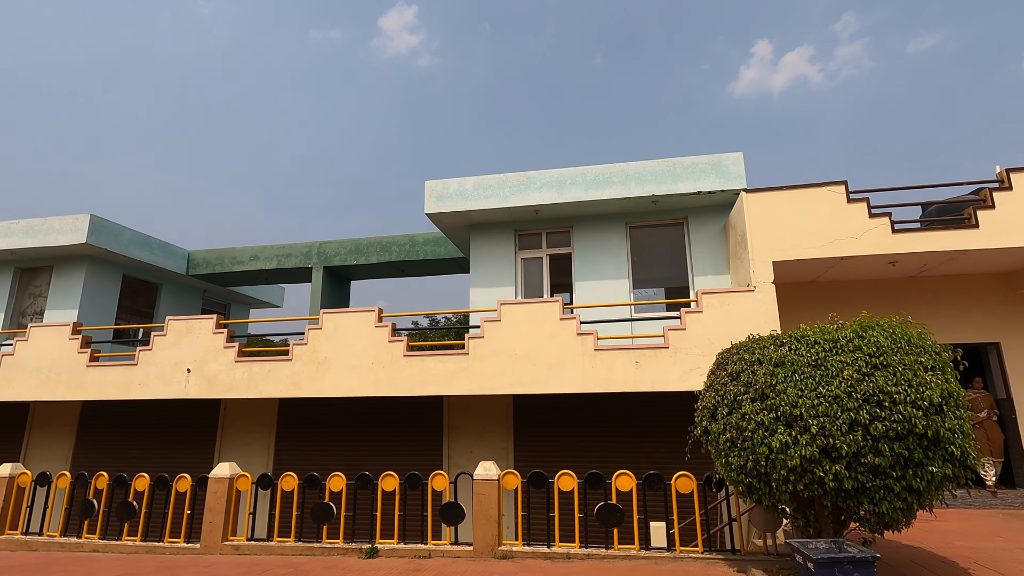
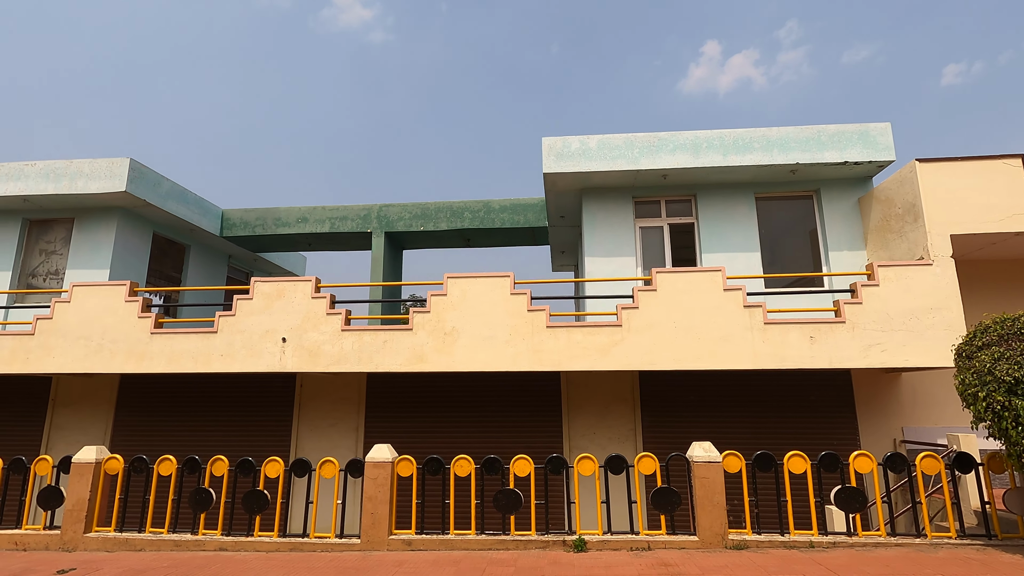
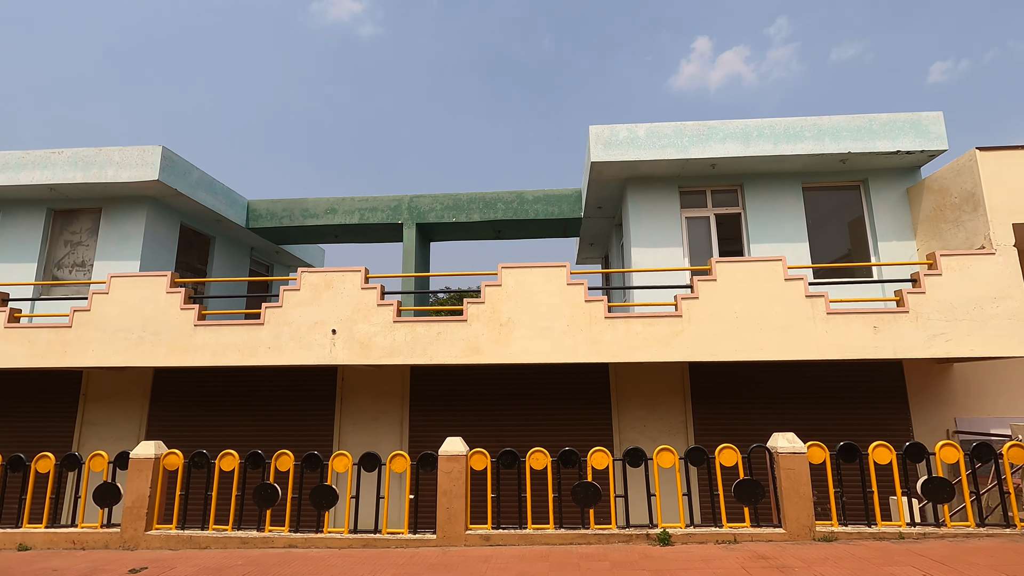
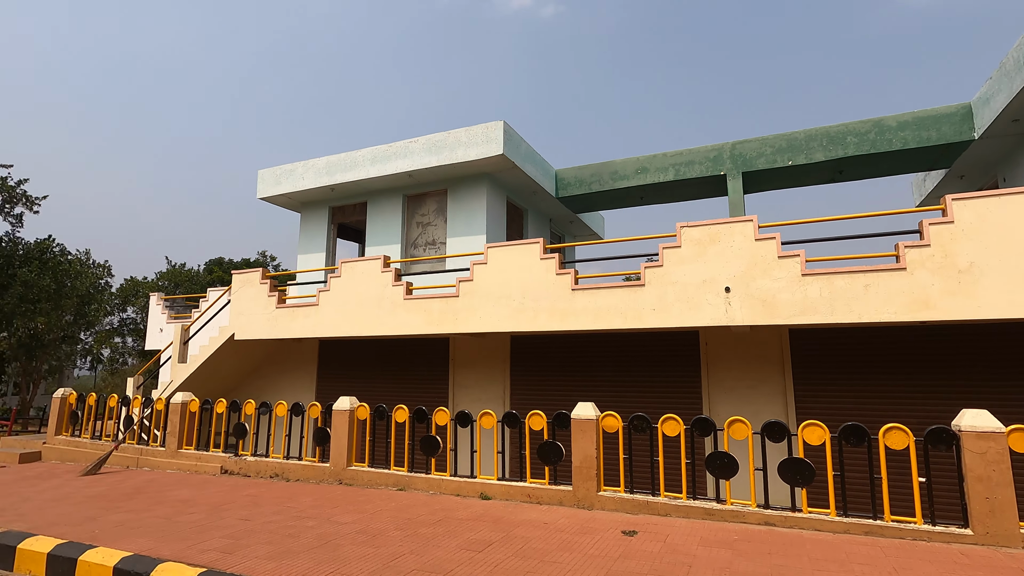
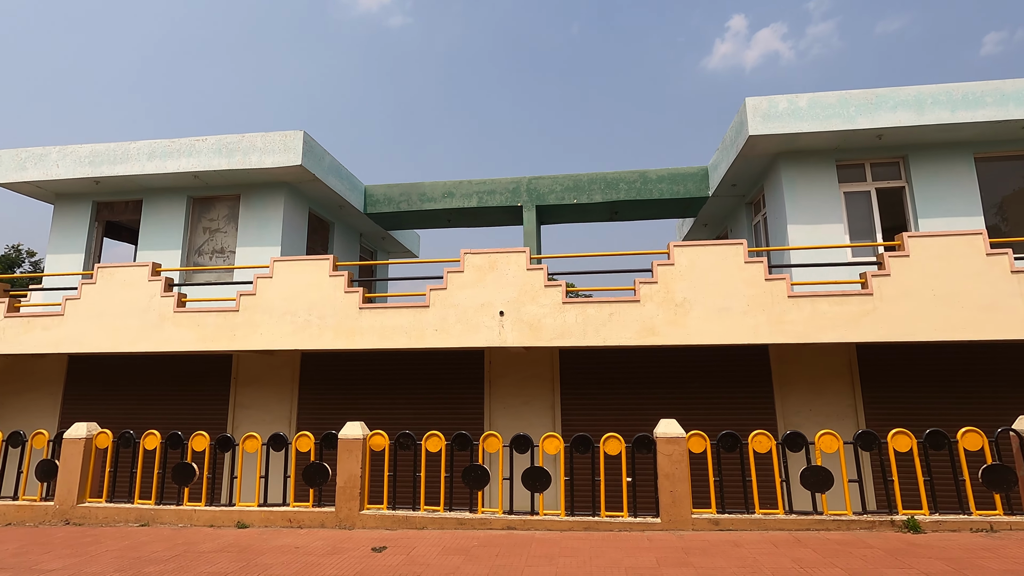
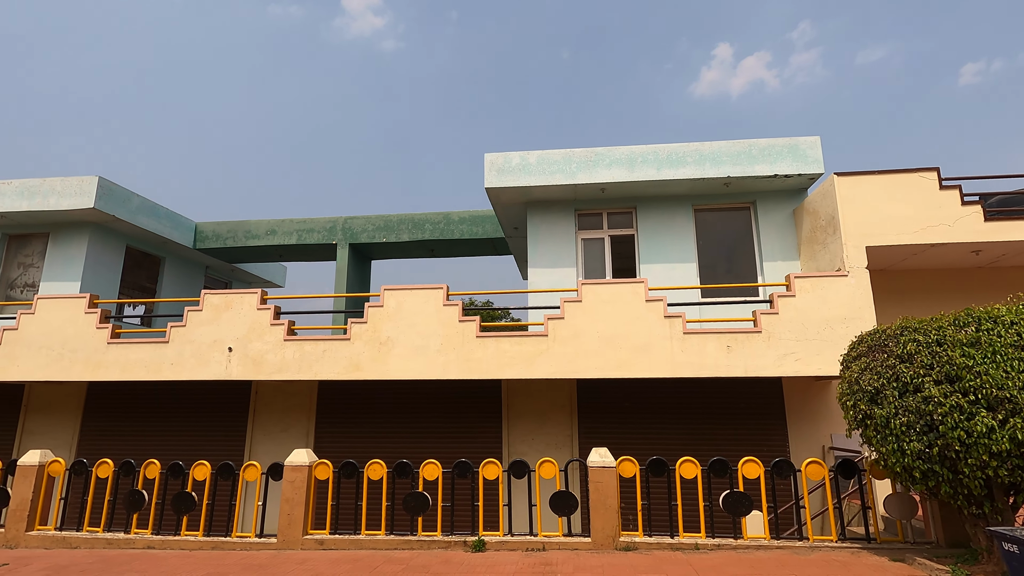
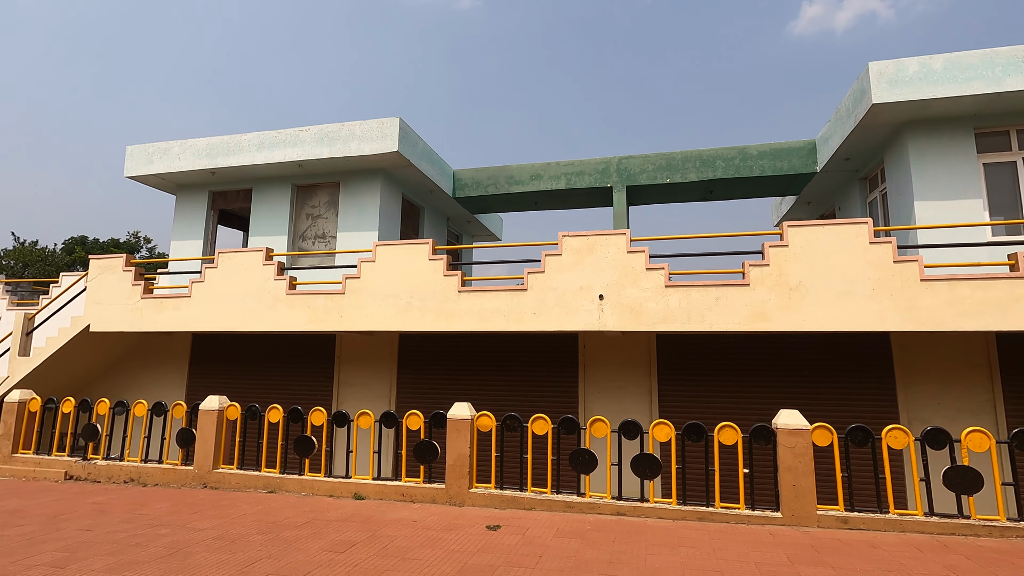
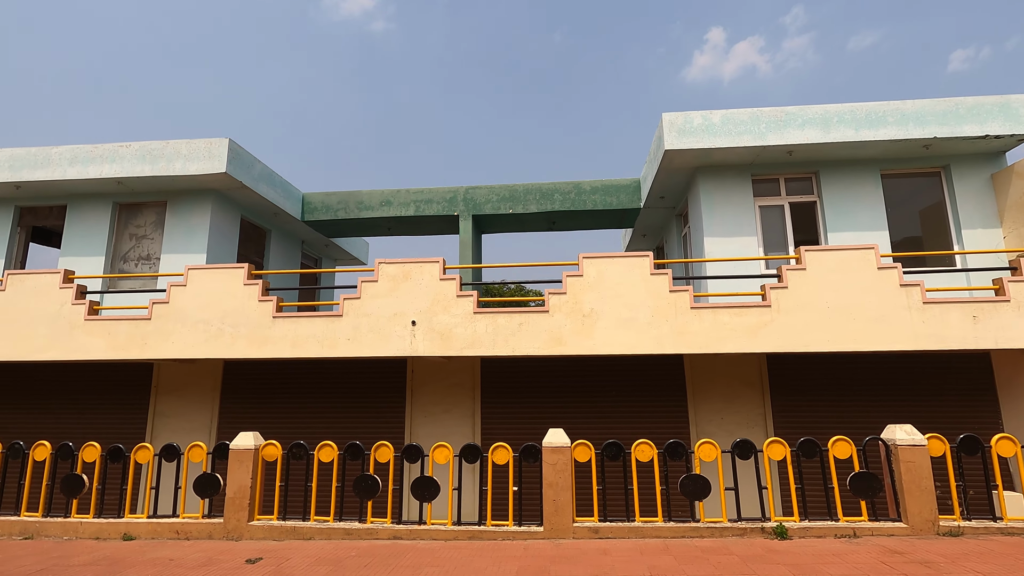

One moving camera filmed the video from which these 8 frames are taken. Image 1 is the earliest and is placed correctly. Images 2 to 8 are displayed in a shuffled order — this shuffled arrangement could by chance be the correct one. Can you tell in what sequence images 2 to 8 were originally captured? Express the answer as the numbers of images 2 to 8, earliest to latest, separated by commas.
6, 2, 3, 8, 5, 7, 4
